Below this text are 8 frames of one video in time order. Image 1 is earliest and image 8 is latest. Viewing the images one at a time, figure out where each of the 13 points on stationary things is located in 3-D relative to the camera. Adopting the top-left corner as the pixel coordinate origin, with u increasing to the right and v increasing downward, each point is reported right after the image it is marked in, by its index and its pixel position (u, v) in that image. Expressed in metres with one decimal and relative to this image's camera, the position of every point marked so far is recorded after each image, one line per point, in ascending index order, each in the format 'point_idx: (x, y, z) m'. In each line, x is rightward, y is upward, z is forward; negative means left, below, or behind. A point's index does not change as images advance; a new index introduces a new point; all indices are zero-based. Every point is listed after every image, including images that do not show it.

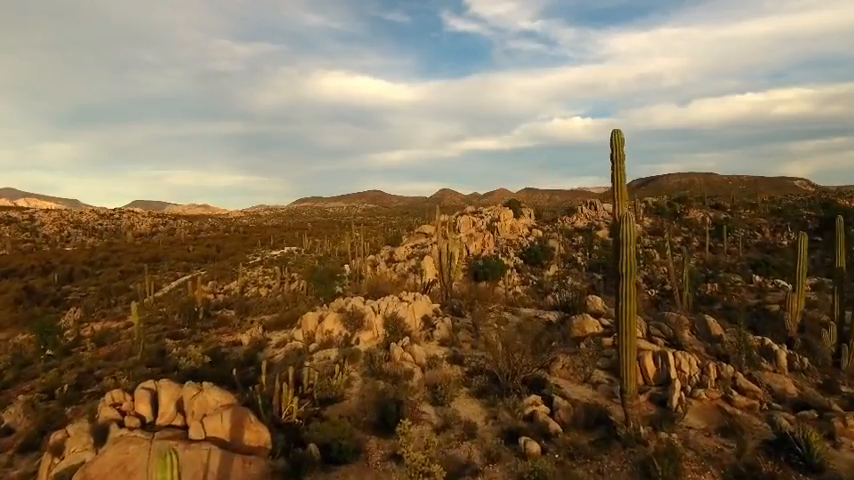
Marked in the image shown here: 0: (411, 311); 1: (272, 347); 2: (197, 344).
0: (-0.4, -1.6, +11.0) m
1: (-3.6, -2.5, +11.4) m
2: (-6.1, -2.8, +12.9) m
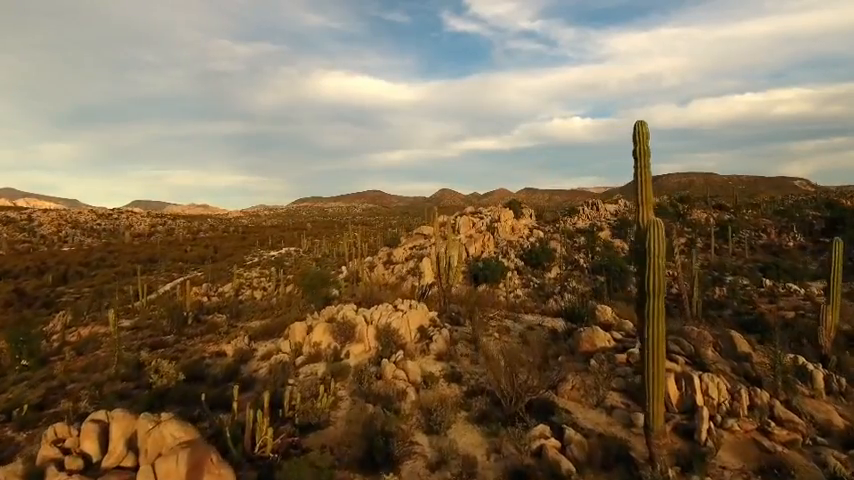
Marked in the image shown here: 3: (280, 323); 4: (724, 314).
0: (-0.5, -1.7, +10.2) m
1: (-3.7, -2.6, +10.6) m
2: (-6.2, -2.9, +12.1) m
3: (-4.2, -2.4, +13.9) m
4: (+10.6, -2.7, +17.5) m
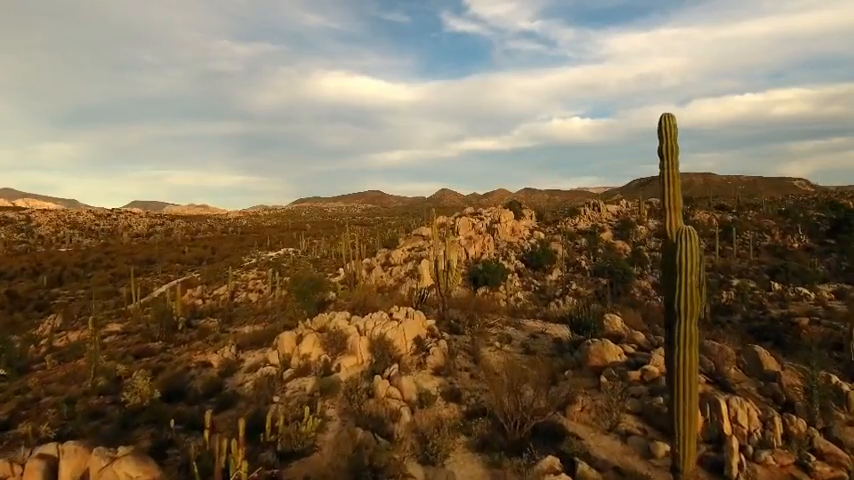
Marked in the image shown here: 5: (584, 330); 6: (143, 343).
0: (-0.5, -1.8, +9.6) m
1: (-3.8, -2.7, +10.0) m
2: (-6.2, -3.0, +11.4) m
3: (-4.2, -2.5, +13.3) m
4: (+10.6, -2.8, +16.8) m
5: (+3.5, -2.1, +10.9) m
6: (-9.8, -3.6, +16.8) m
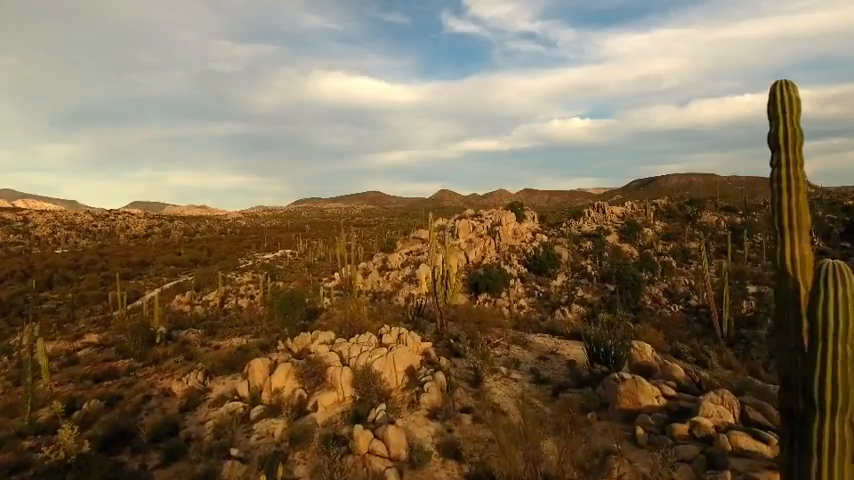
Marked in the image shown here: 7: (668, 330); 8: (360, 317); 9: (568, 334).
0: (-0.6, -2.0, +8.1) m
1: (-3.8, -2.9, +8.5) m
2: (-6.3, -3.2, +10.0) m
3: (-4.3, -2.7, +11.8) m
4: (+10.5, -3.0, +15.4) m
5: (+3.4, -2.3, +9.5) m
6: (-9.9, -3.8, +15.4) m
7: (+8.0, -3.1, +16.3) m
8: (-1.8, -2.1, +13.2) m
9: (+4.3, -2.9, +14.6) m
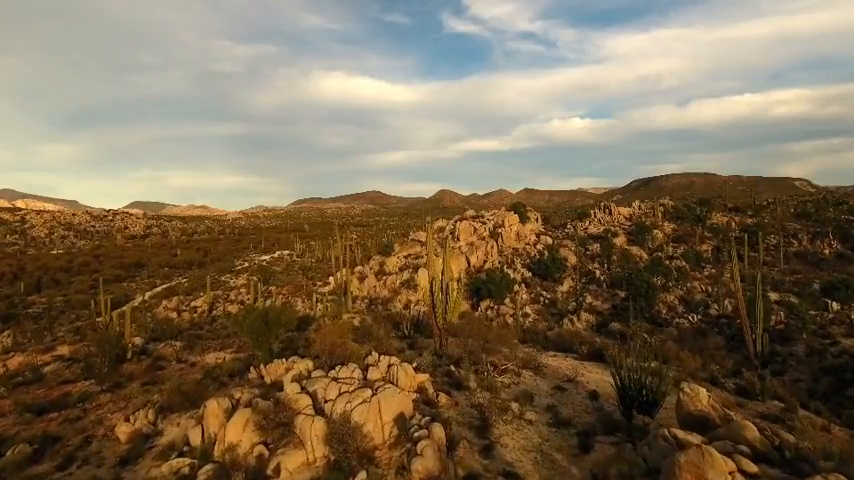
0: (-0.7, -2.2, +6.5) m
1: (-3.9, -3.1, +6.9) m
2: (-6.4, -3.4, +8.3) m
3: (-4.4, -2.9, +10.2) m
4: (+10.4, -3.2, +13.7) m
5: (+3.4, -2.5, +7.8) m
6: (-9.9, -4.0, +13.7) m
7: (+8.0, -3.3, +14.6) m
8: (-1.9, -2.3, +11.5) m
9: (+4.2, -3.0, +13.0) m
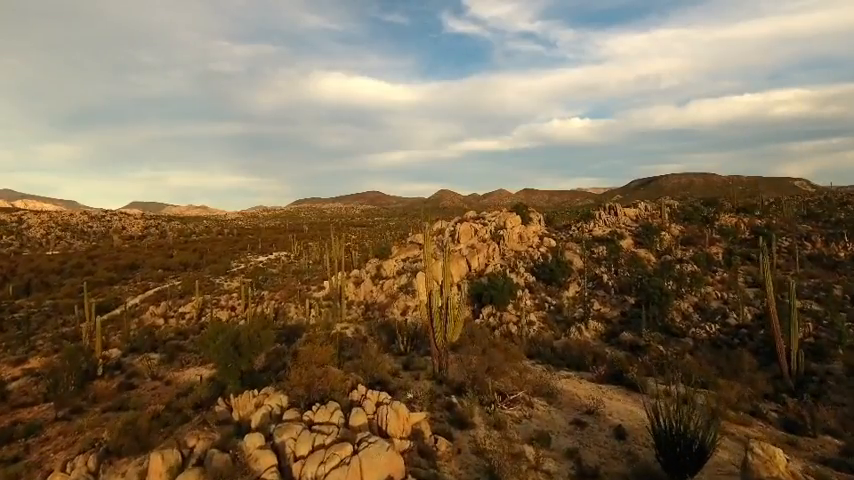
0: (-0.7, -2.4, +5.1) m
1: (-4.0, -3.3, +5.5) m
2: (-6.4, -3.5, +6.9) m
3: (-4.5, -3.0, +8.8) m
4: (+10.4, -3.3, +12.4) m
5: (+3.3, -2.7, +6.4) m
6: (-10.0, -4.1, +12.3) m
7: (+7.9, -3.4, +13.2) m
8: (-2.0, -2.5, +10.1) m
9: (+4.2, -3.2, +11.6) m
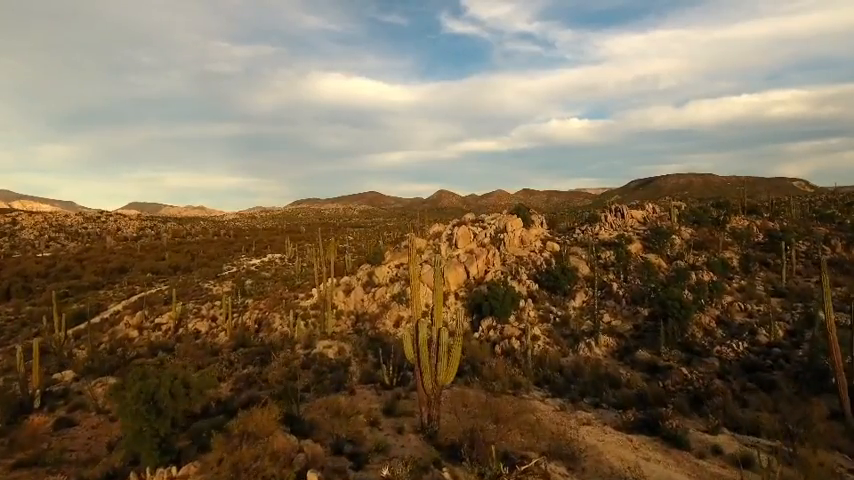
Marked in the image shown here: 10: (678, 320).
0: (-0.9, -2.6, +3.0) m
1: (-4.2, -3.5, +3.4) m
2: (-6.6, -3.8, +4.8) m
3: (-4.7, -3.3, +6.7) m
4: (+10.1, -3.6, +10.3) m
5: (+3.1, -2.9, +4.3) m
6: (-10.2, -4.4, +10.2) m
7: (+7.7, -3.7, +11.1) m
8: (-2.2, -2.7, +8.0) m
9: (+3.9, -3.5, +9.5) m
10: (+9.9, -3.2, +19.3) m
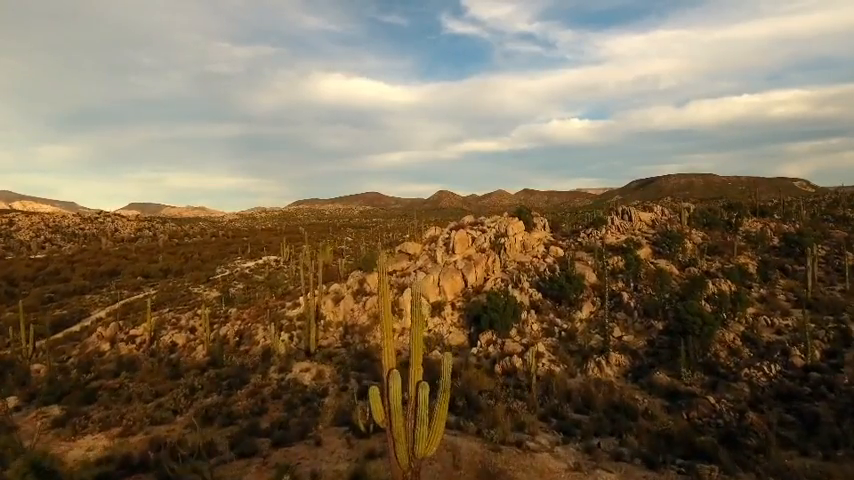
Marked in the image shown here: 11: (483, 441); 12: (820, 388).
0: (-1.2, -2.9, +1.0) m
1: (-4.5, -3.8, +1.4) m
2: (-6.9, -4.1, +2.8) m
3: (-5.0, -3.6, +4.7) m
4: (+9.8, -3.9, +8.3) m
5: (+2.8, -3.2, +2.3) m
6: (-10.5, -4.7, +8.2) m
7: (+7.4, -4.0, +9.1) m
8: (-2.5, -3.0, +6.0) m
9: (+3.6, -3.8, +7.5) m
10: (+9.6, -3.4, +17.3) m
11: (+1.0, -3.5, +9.4) m
12: (+11.1, -4.2, +13.8) m
